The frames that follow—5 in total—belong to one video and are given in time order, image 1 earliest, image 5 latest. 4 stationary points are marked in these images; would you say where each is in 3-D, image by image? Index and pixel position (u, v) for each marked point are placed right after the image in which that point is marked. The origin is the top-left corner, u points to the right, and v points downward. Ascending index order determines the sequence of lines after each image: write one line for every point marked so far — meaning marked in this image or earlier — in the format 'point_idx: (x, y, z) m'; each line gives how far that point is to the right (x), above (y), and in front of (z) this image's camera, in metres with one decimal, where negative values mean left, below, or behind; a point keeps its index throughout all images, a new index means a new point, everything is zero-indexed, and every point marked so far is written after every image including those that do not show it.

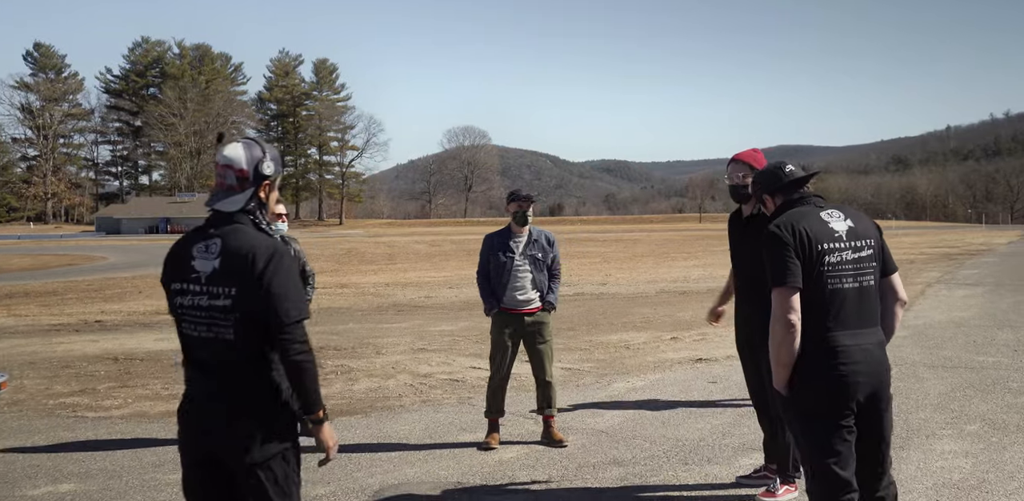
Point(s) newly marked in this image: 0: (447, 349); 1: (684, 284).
0: (-0.9, -1.3, +10.8) m
1: (+4.3, -0.8, +19.8) m
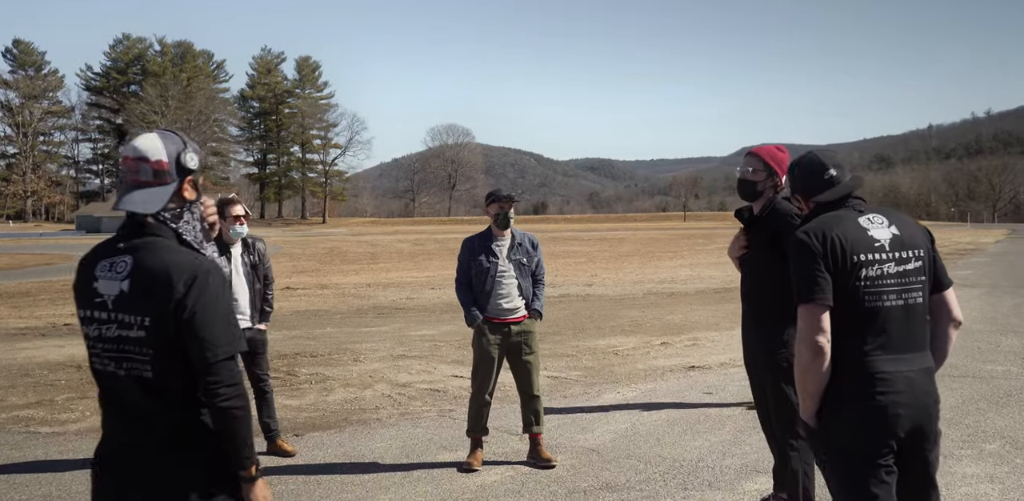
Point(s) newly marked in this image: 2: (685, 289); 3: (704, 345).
0: (-1.1, -1.4, +10.4) m
1: (+3.9, -0.8, +19.4) m
2: (+4.0, -0.9, +18.5) m
3: (+2.4, -1.2, +10.0) m
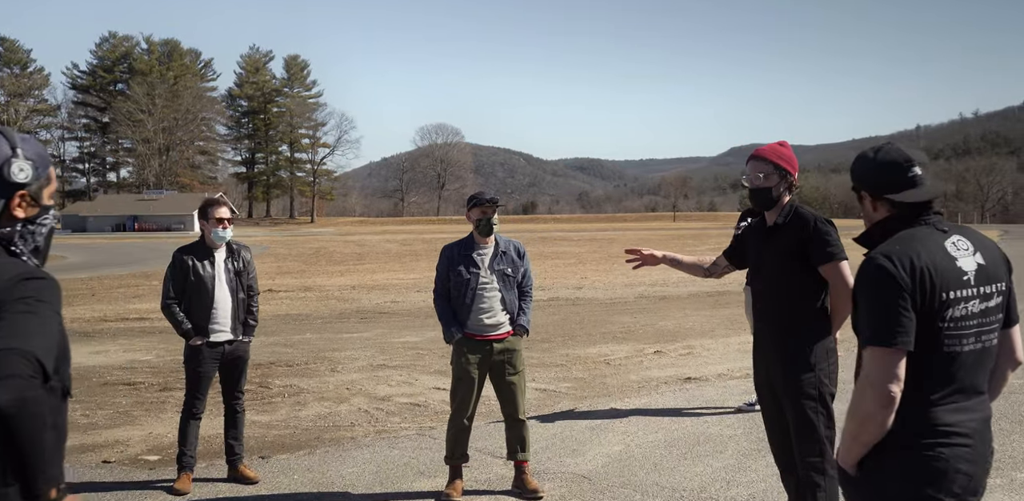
0: (-1.3, -1.4, +9.8) m
1: (+3.6, -0.9, +19.0) m
2: (+3.7, -0.9, +18.1) m
3: (+2.3, -1.3, +9.6) m
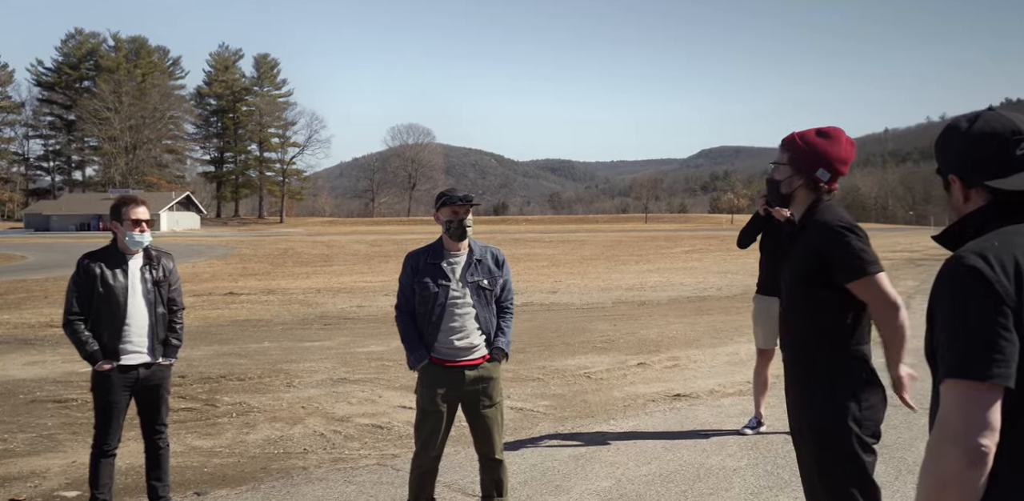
0: (-1.6, -1.5, +9.1) m
1: (+2.9, -0.9, +18.3) m
2: (+3.1, -1.0, +17.4) m
3: (+2.0, -1.4, +8.9) m
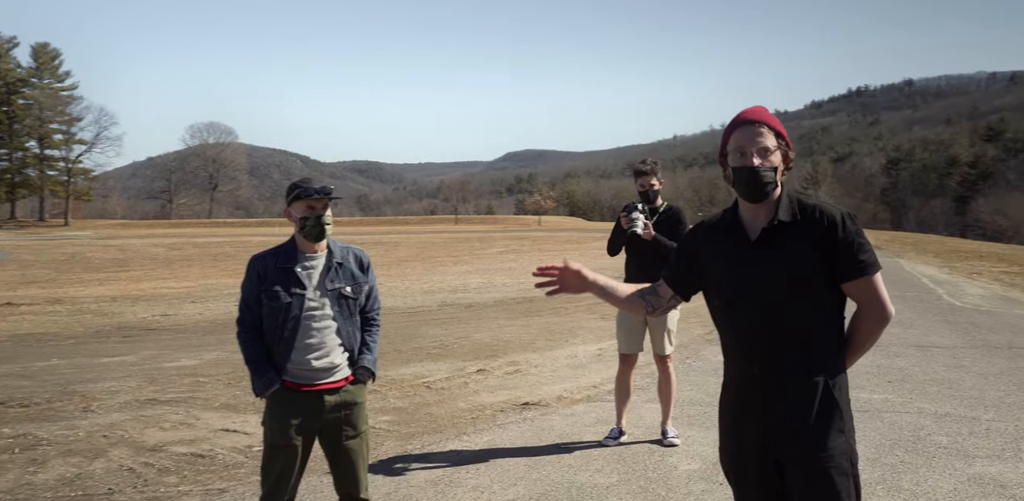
0: (-3.3, -1.5, +8.0) m
1: (-1.0, -1.0, +18.1) m
2: (-0.6, -1.1, +17.3) m
3: (+0.2, -1.4, +8.7) m
